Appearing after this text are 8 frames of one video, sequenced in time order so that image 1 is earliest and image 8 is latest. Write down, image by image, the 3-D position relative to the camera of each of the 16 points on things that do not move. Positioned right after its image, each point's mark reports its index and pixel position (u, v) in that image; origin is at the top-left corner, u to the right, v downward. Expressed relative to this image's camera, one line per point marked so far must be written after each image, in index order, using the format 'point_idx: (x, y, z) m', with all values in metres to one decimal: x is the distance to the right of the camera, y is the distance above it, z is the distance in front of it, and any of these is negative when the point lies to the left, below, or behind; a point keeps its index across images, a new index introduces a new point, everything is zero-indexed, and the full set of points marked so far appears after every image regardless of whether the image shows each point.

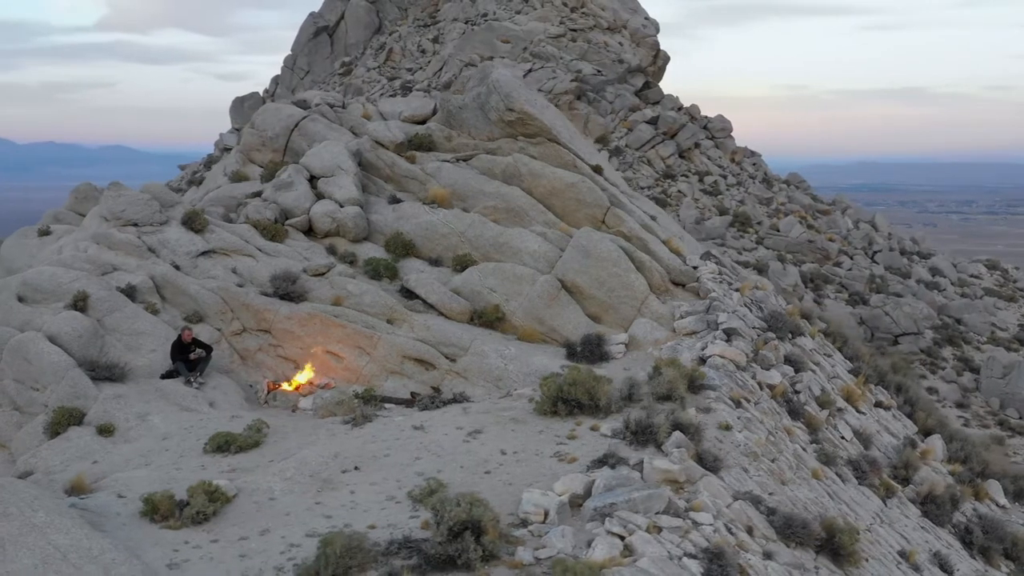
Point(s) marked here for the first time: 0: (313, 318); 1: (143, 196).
0: (-3.0, -0.5, +17.6) m
1: (-6.4, +1.6, +19.7) m
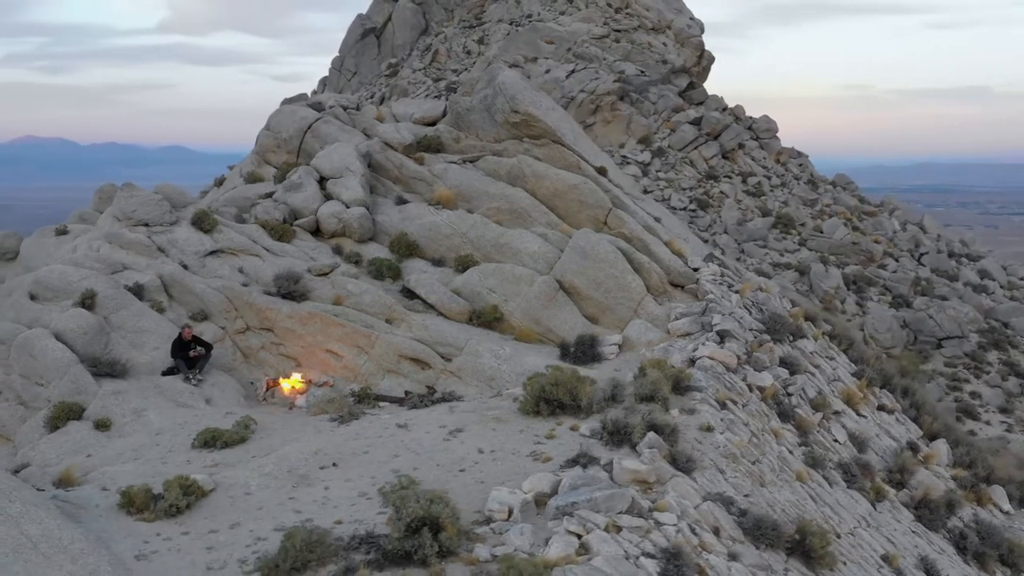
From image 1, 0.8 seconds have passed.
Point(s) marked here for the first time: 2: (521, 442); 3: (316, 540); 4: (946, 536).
0: (-3.1, -0.5, +17.9) m
1: (-6.3, +1.6, +20.2) m
2: (+0.1, -1.8, +13.5) m
3: (-1.8, -2.3, +10.7) m
4: (+6.1, -3.5, +16.2) m
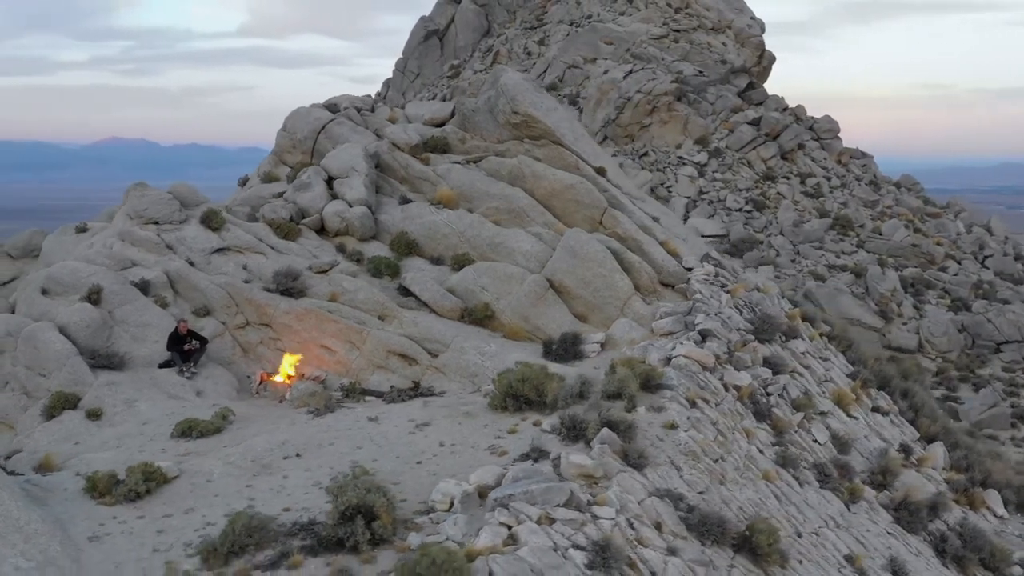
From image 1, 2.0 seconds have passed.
0: (-3.2, -0.4, +18.3) m
1: (-6.3, +1.7, +20.8) m
2: (-0.4, -1.8, +13.8) m
3: (-2.5, -2.3, +11.2) m
4: (+5.8, -3.5, +16.1) m
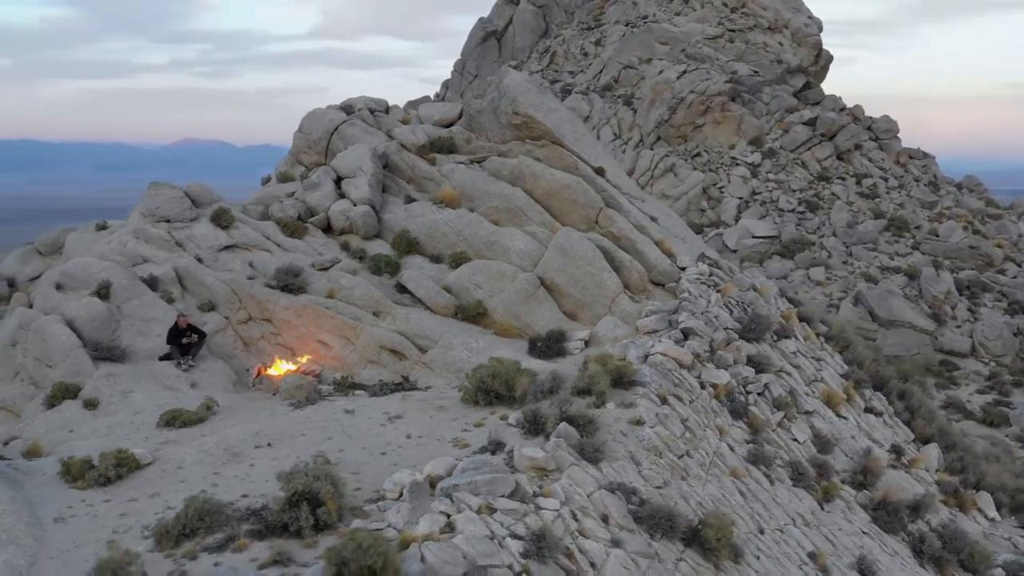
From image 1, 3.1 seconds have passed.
0: (-3.4, -0.4, +18.9) m
1: (-6.3, +1.7, +21.5) m
2: (-0.8, -1.7, +14.2) m
3: (-3.0, -2.2, +11.6) m
4: (+5.5, -3.5, +16.1) m
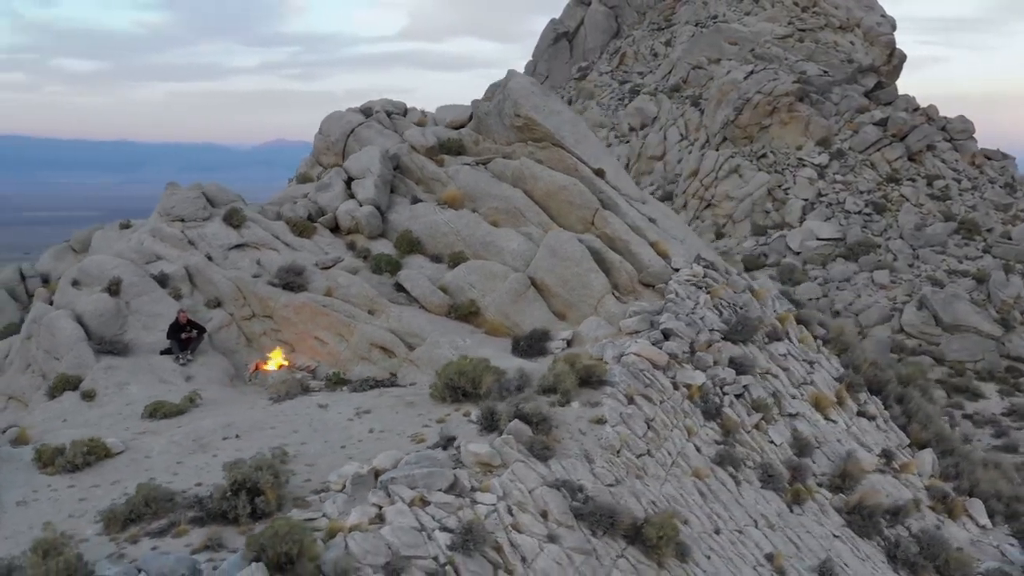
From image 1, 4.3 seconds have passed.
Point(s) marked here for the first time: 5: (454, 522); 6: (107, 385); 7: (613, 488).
0: (-3.5, -0.3, +19.4) m
1: (-6.2, +1.8, +22.3) m
2: (-1.3, -1.7, +14.5) m
3: (-3.7, -2.2, +12.2) m
4: (+5.1, -3.5, +16.0) m
5: (-0.6, -2.4, +11.7) m
6: (-6.1, -1.5, +17.4) m
7: (+1.2, -2.3, +13.5) m
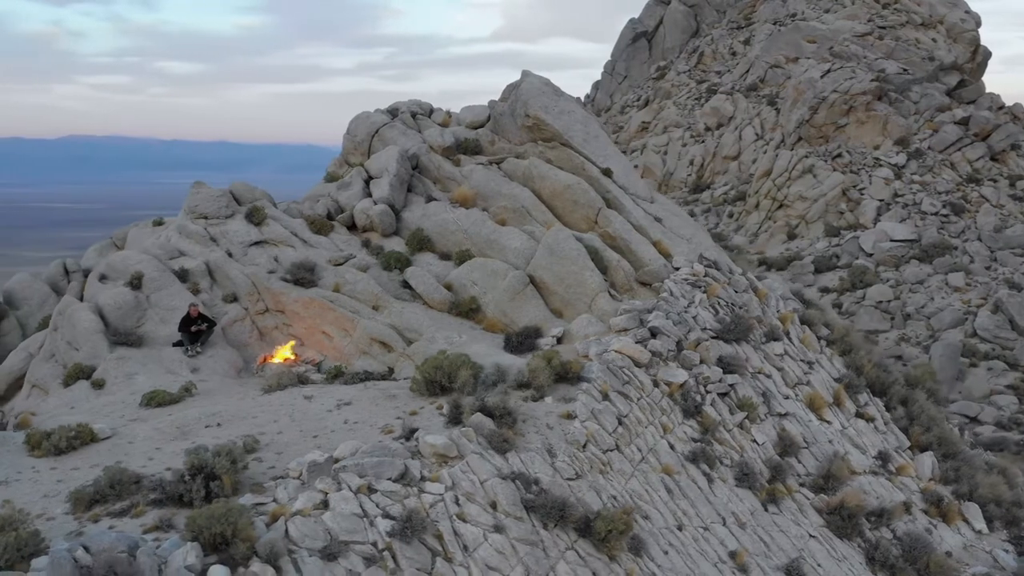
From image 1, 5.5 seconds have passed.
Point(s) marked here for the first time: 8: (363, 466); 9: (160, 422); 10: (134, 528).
0: (-3.5, -0.2, +20.0) m
1: (-5.9, +1.9, +23.1) m
2: (-1.6, -1.7, +14.9) m
3: (-4.3, -2.1, +12.8) m
4: (+4.8, -3.5, +15.9) m
5: (-1.2, -2.3, +12.1) m
6: (-6.2, -1.4, +18.2) m
7: (+0.7, -2.3, +13.8) m
8: (-1.6, -1.9, +12.5) m
9: (-4.6, -1.8, +15.2) m
10: (-3.8, -2.4, +11.6) m
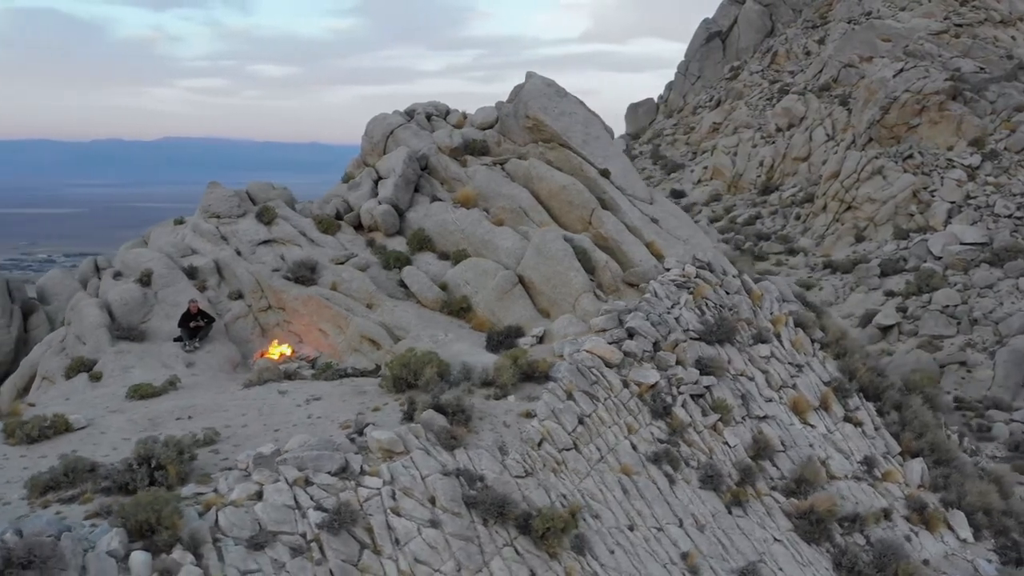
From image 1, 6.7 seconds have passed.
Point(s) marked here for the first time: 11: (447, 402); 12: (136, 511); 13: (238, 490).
0: (-3.6, -0.2, +20.4) m
1: (-5.8, +1.9, +23.7) m
2: (-2.2, -1.6, +15.2) m
3: (-4.9, -2.1, +13.3) m
4: (+4.3, -3.6, +15.7) m
5: (-2.0, -2.3, +12.3) m
6: (-6.5, -1.3, +18.8) m
7: (+0.1, -2.3, +13.9) m
8: (-2.3, -1.9, +12.8) m
9: (-5.1, -1.7, +15.7) m
10: (-4.6, -2.4, +12.1) m
11: (-0.8, -1.4, +14.6) m
12: (-3.7, -2.2, +11.3) m
13: (-2.9, -2.2, +12.3) m
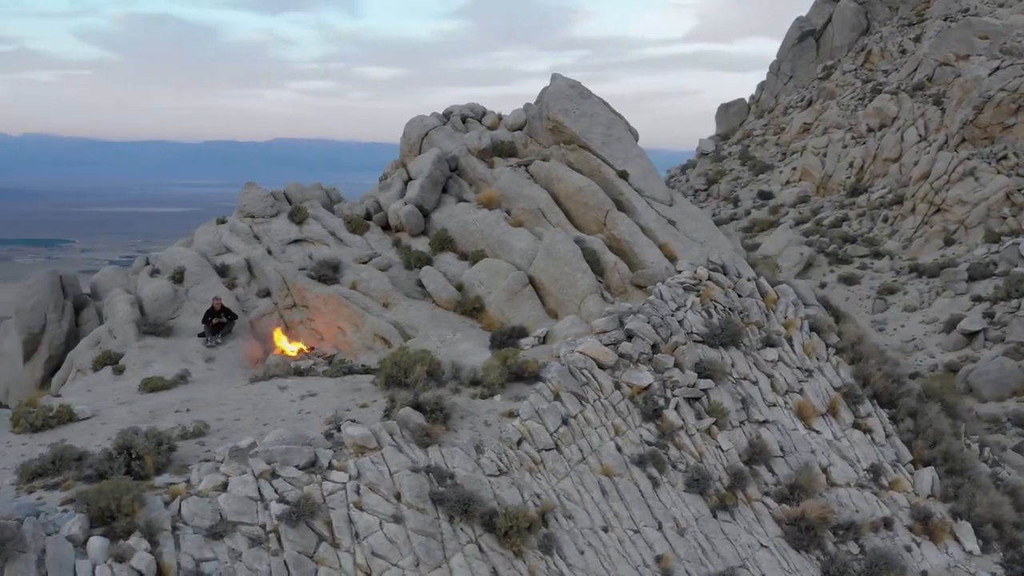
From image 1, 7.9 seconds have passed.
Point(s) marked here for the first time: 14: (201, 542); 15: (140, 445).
0: (-3.3, -0.2, +20.9) m
1: (-5.2, +2.0, +24.3) m
2: (-2.4, -1.6, +15.6) m
3: (-5.3, -2.0, +13.9) m
4: (+4.1, -3.6, +15.5) m
5: (-2.4, -2.3, +12.7) m
6: (-6.4, -1.3, +19.5) m
7: (-0.2, -2.3, +14.0) m
8: (-2.7, -1.9, +13.2) m
9: (-5.3, -1.7, +16.3) m
10: (-5.1, -2.3, +12.6) m
11: (-1.1, -1.4, +14.8) m
12: (-4.2, -2.2, +11.8) m
13: (-3.4, -2.1, +12.7) m
14: (-3.2, -2.6, +11.8) m
15: (-4.3, -1.8, +13.5) m
